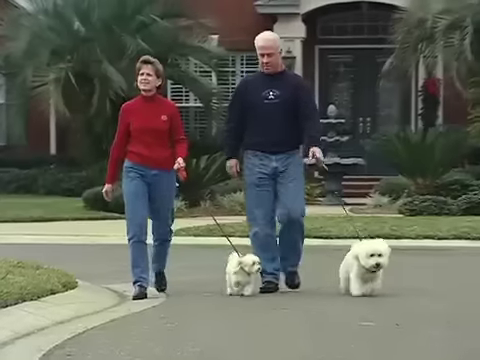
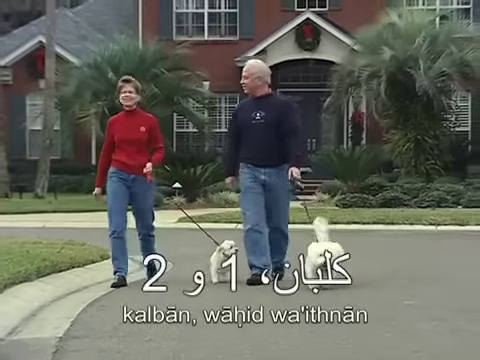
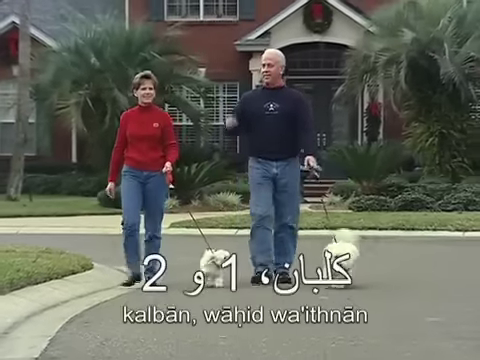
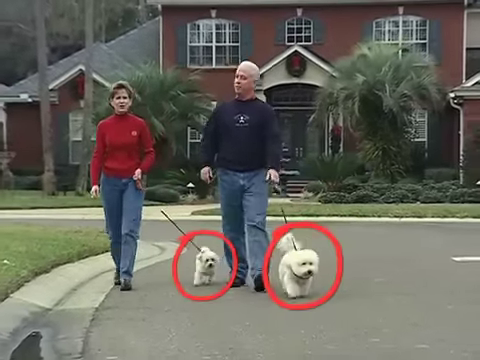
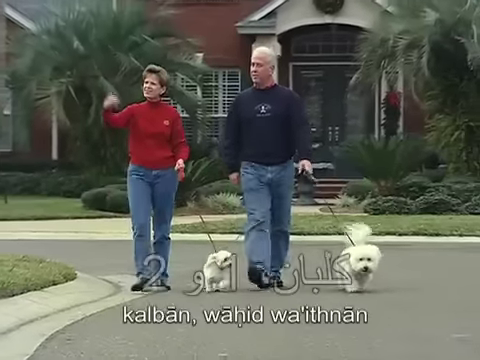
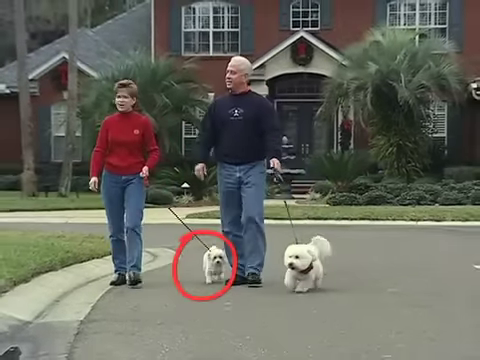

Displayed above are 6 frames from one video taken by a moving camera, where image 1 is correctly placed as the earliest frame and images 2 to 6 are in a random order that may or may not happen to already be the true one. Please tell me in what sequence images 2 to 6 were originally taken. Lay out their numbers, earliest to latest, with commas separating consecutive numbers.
5, 3, 2, 6, 4
